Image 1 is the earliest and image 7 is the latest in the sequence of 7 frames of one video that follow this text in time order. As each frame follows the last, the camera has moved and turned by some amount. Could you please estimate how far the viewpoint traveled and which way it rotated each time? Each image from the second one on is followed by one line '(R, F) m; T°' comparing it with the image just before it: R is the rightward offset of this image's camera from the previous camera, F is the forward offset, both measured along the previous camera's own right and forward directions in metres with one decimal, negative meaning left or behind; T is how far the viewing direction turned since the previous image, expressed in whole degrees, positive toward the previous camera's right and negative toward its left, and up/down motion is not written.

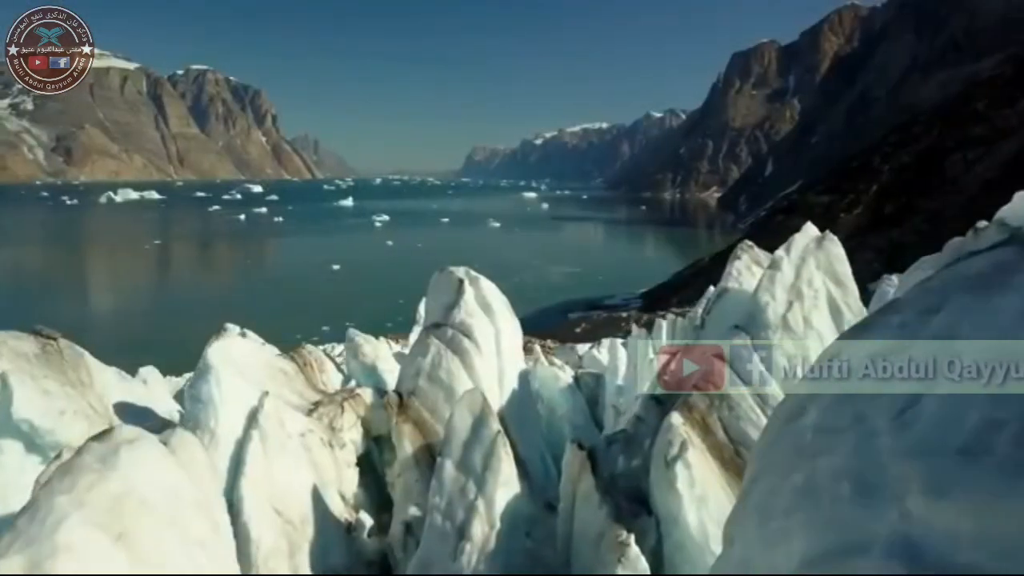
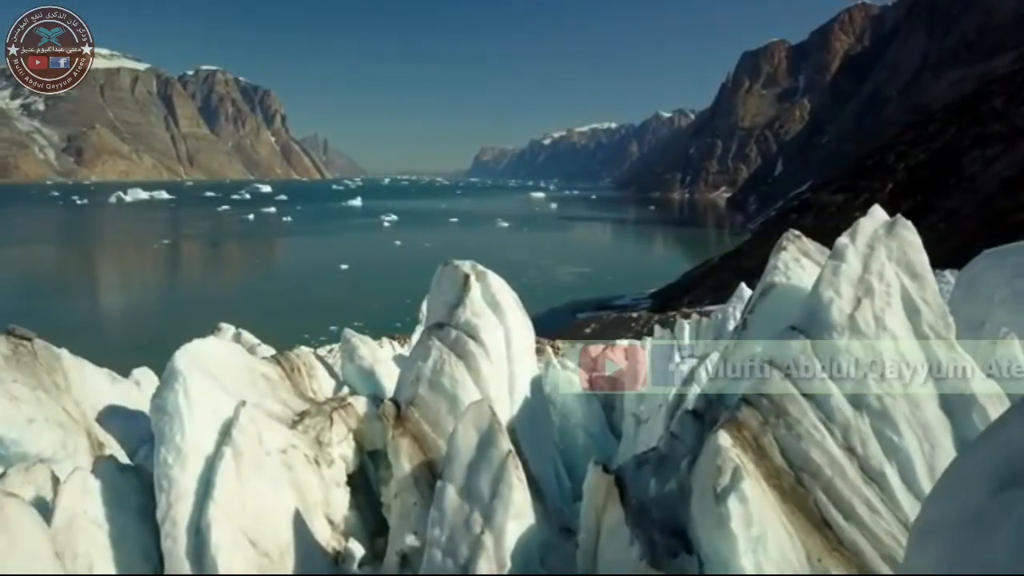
(0.0, +0.6) m; -1°
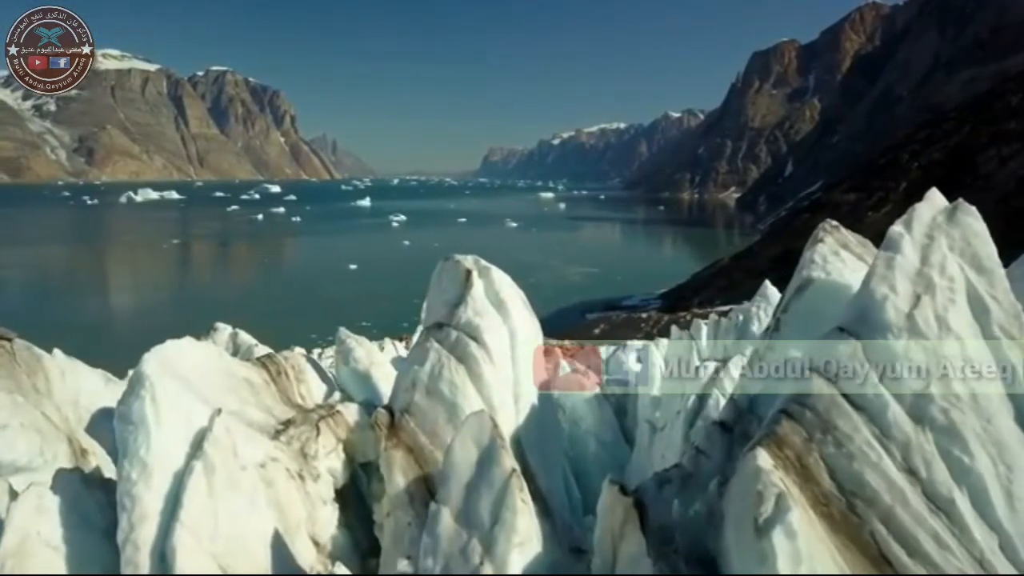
(0.0, +0.4) m; -1°
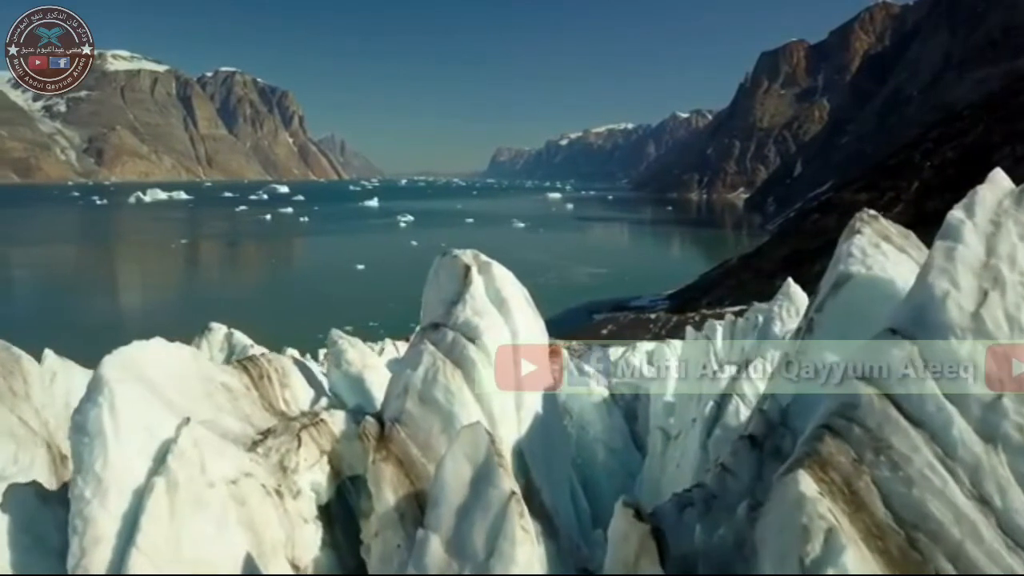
(0.0, +0.4) m; -1°
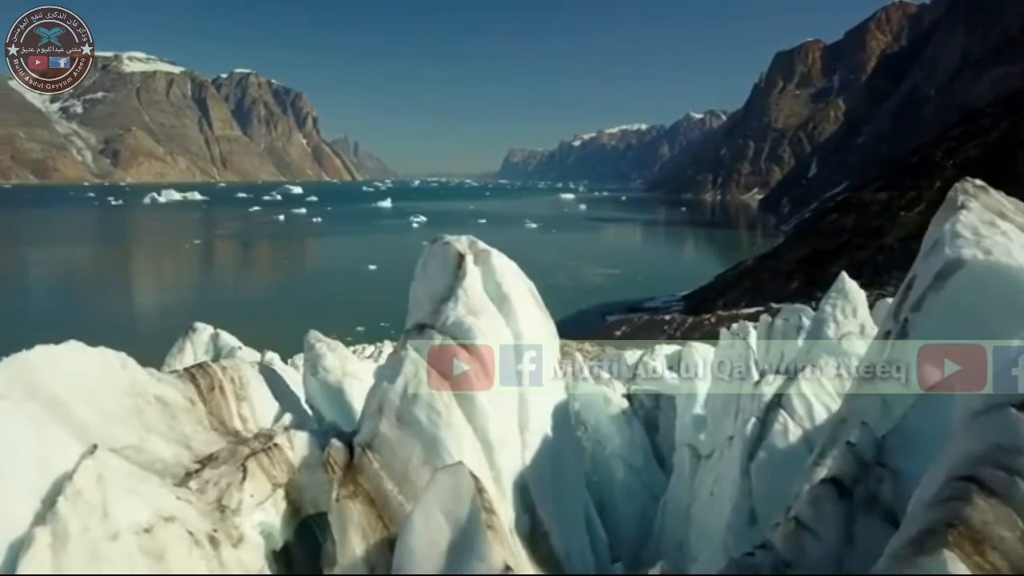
(0.0, +0.8) m; -1°
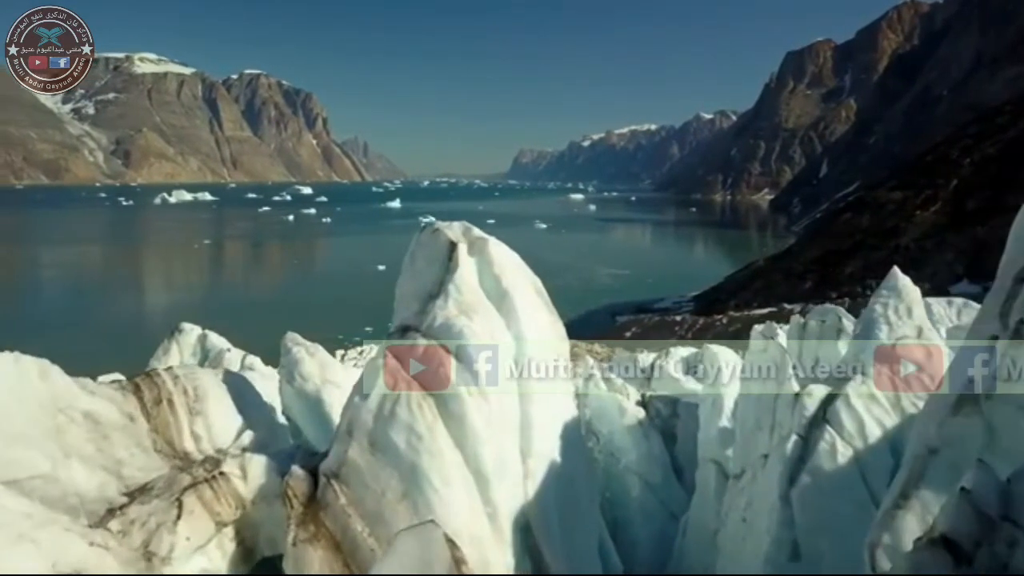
(0.0, +0.6) m; -1°
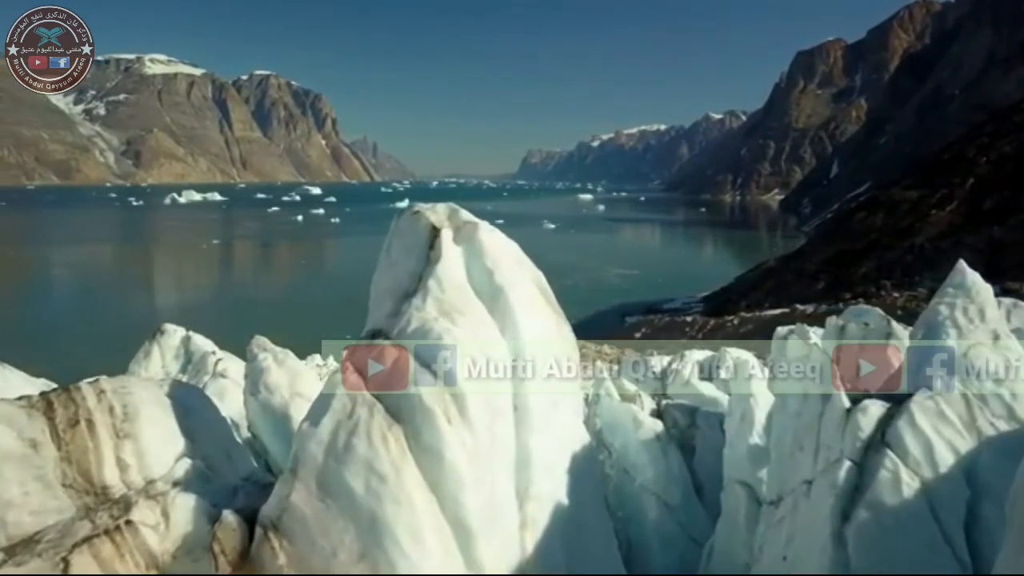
(0.0, +0.6) m; -1°
